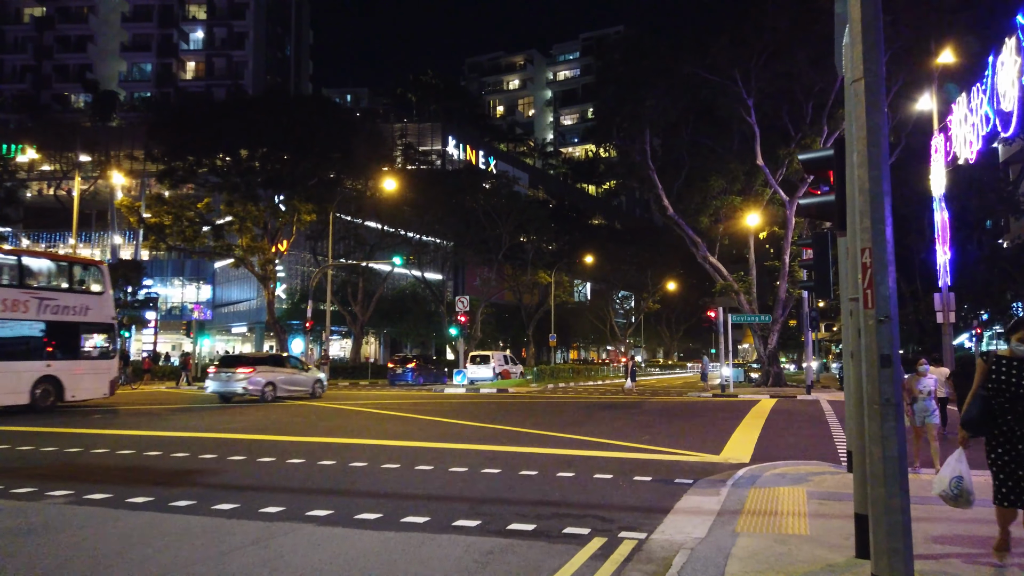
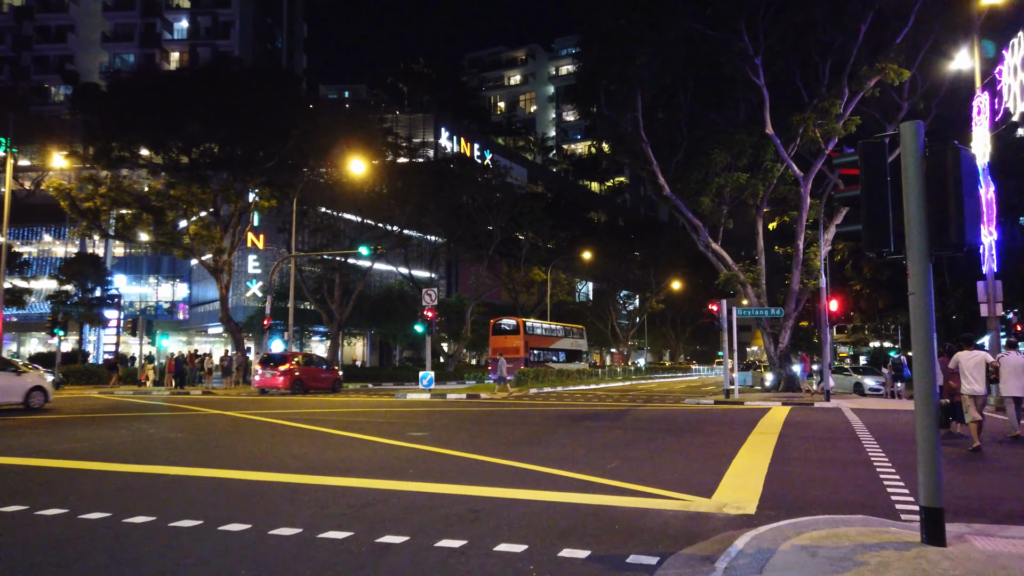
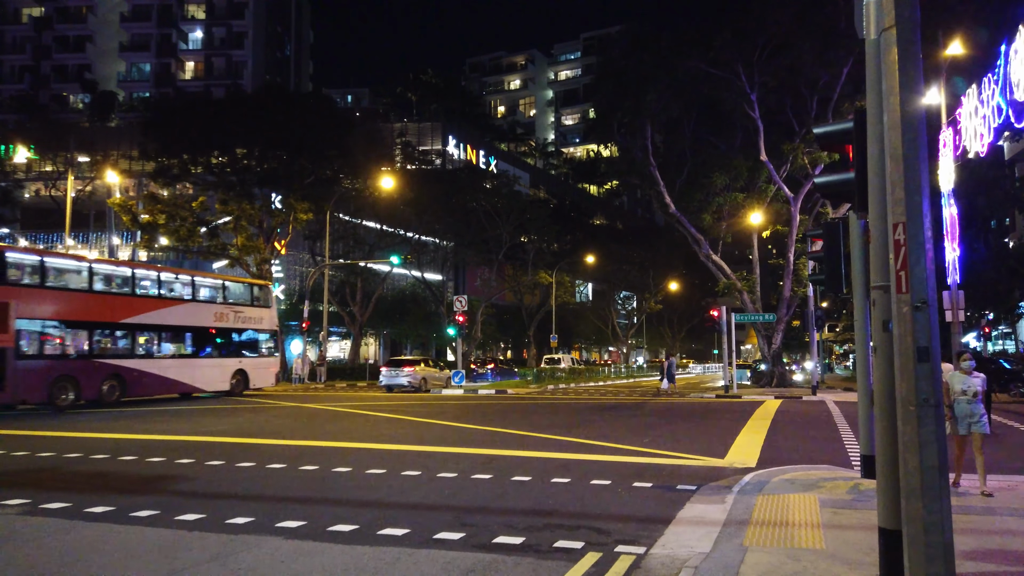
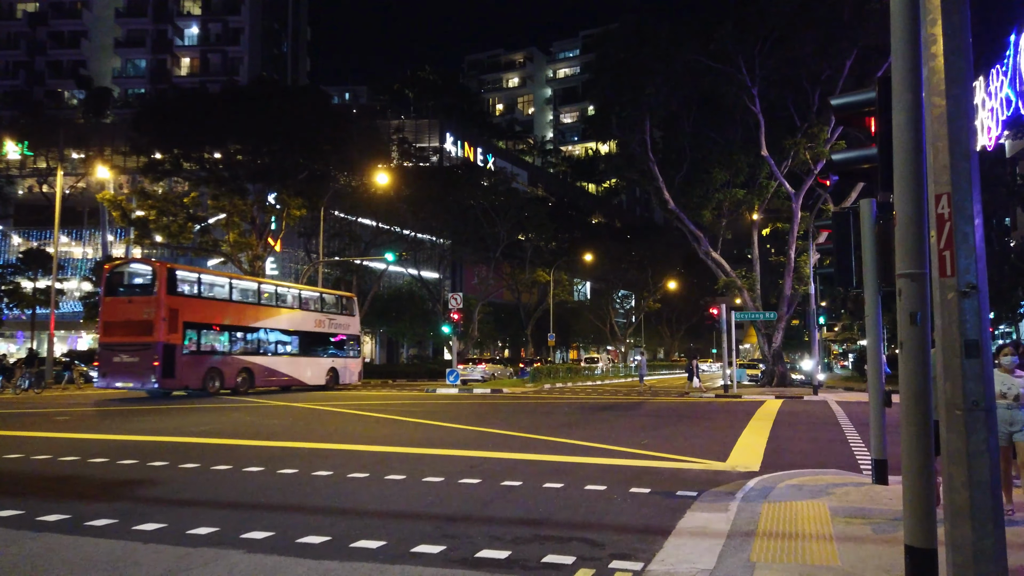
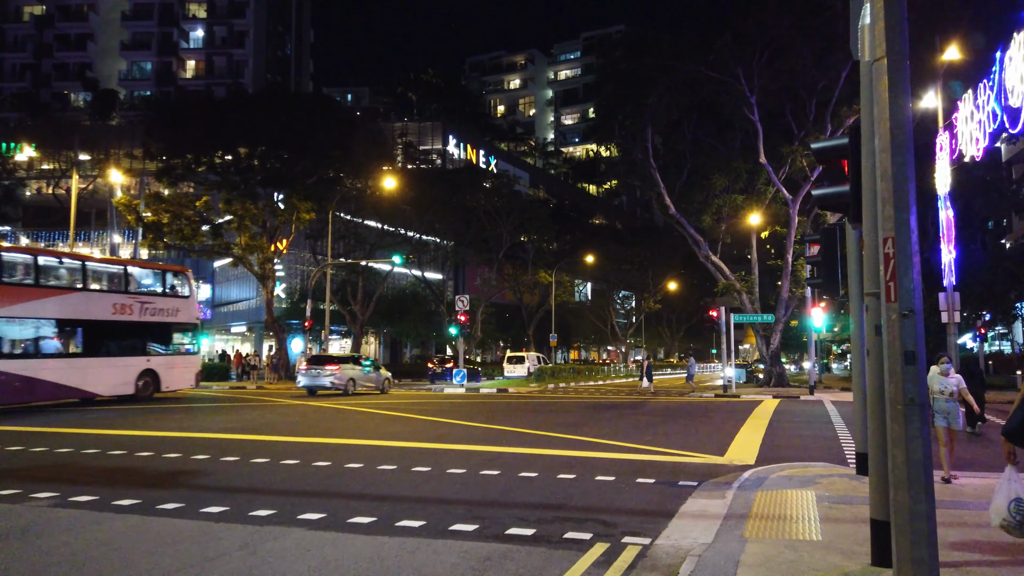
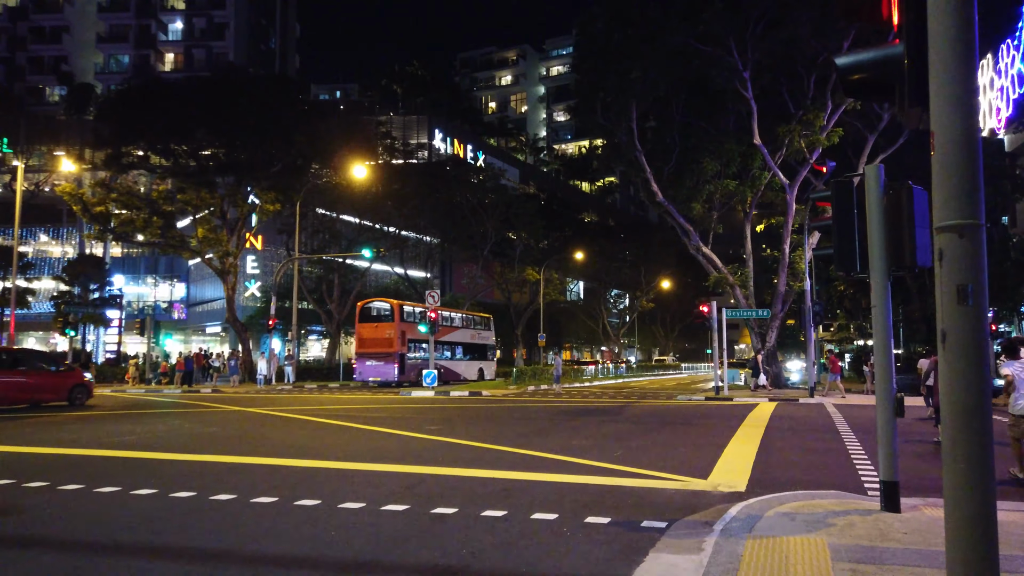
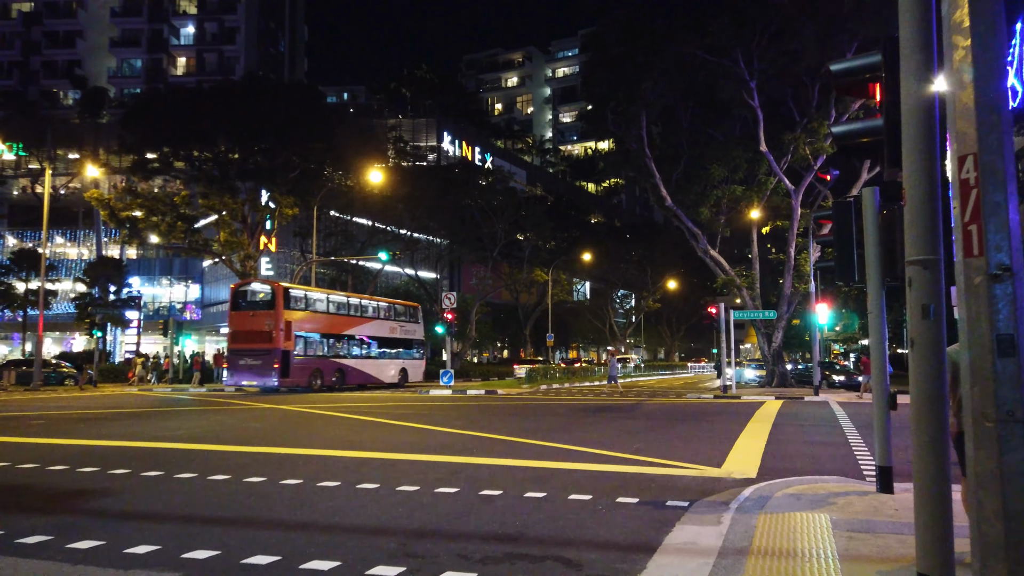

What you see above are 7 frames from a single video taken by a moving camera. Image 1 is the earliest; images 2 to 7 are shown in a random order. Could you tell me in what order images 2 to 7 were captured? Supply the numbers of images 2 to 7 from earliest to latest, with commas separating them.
5, 3, 4, 7, 6, 2
